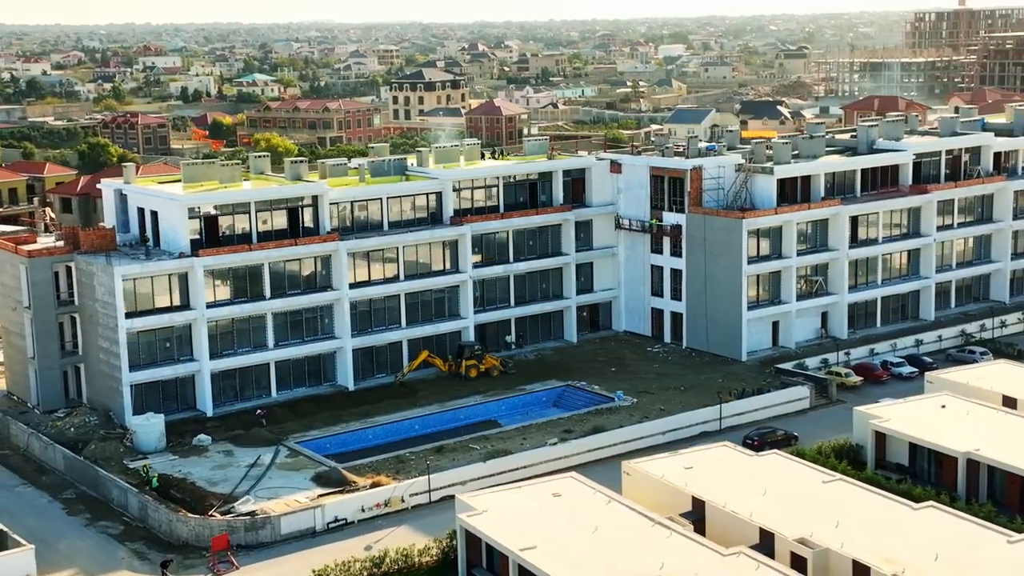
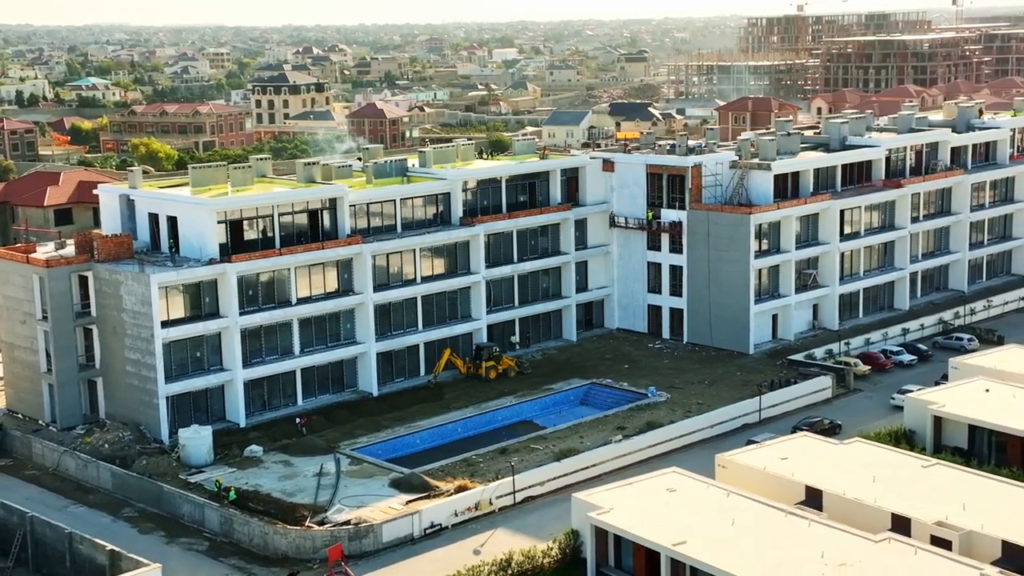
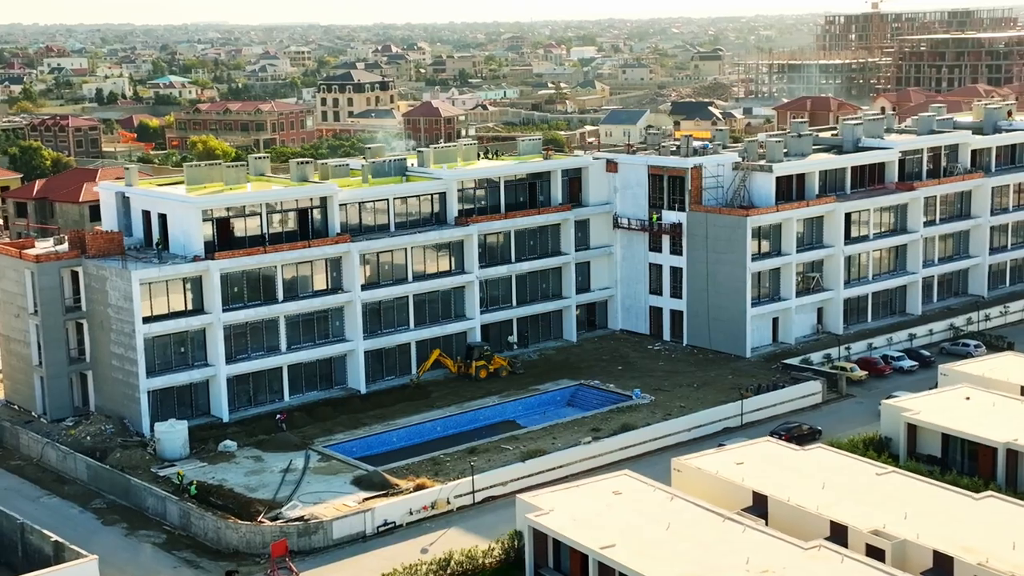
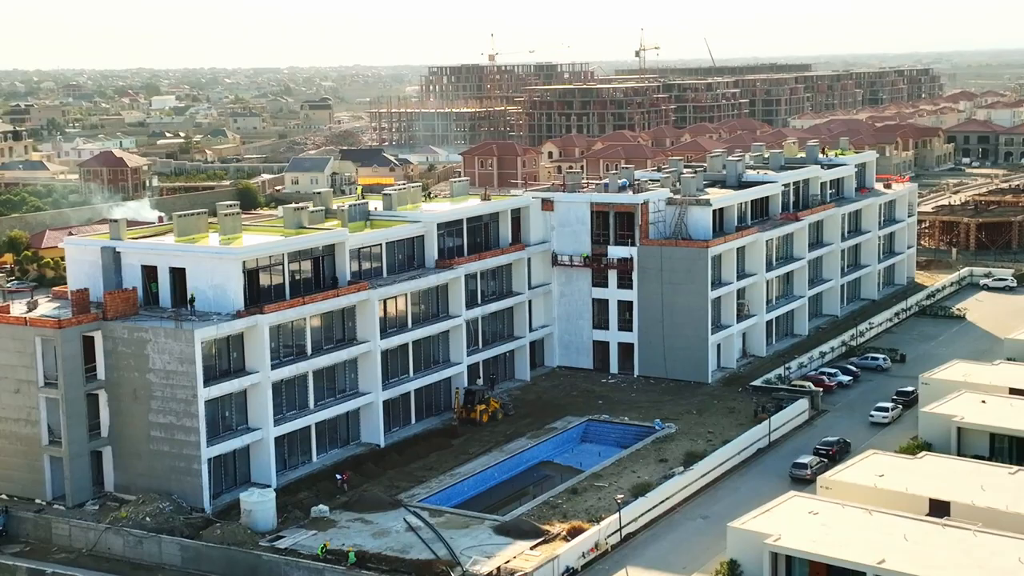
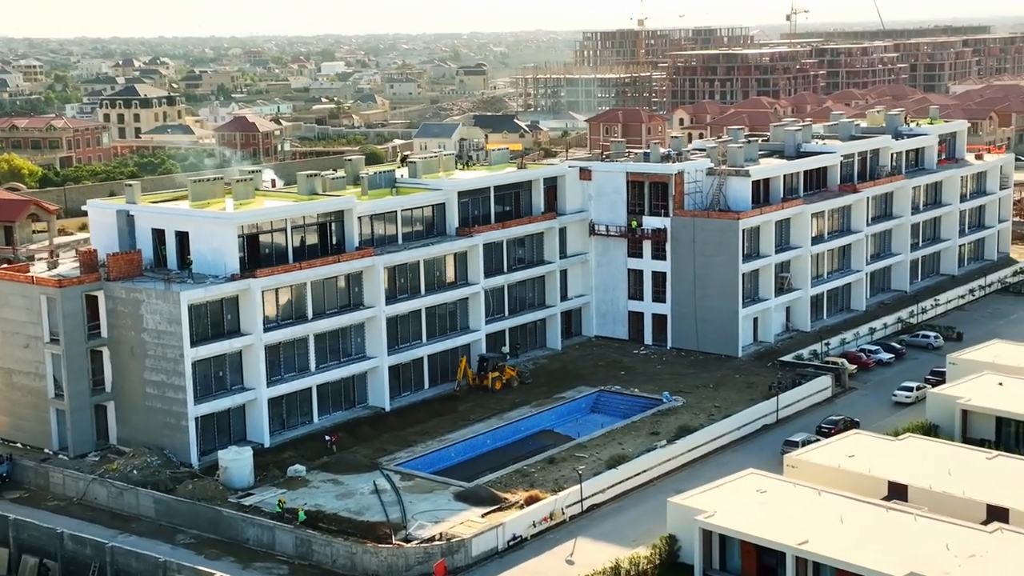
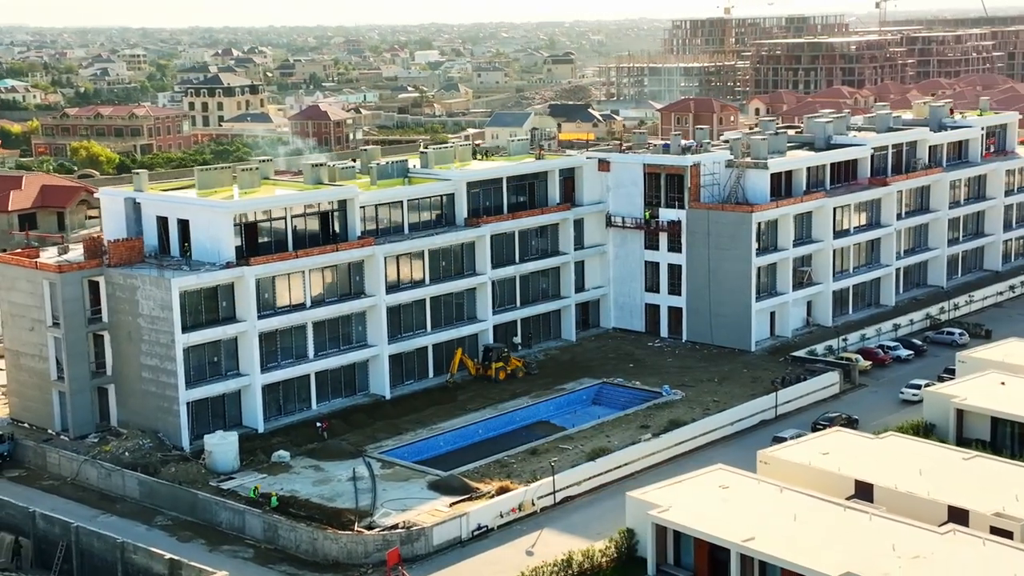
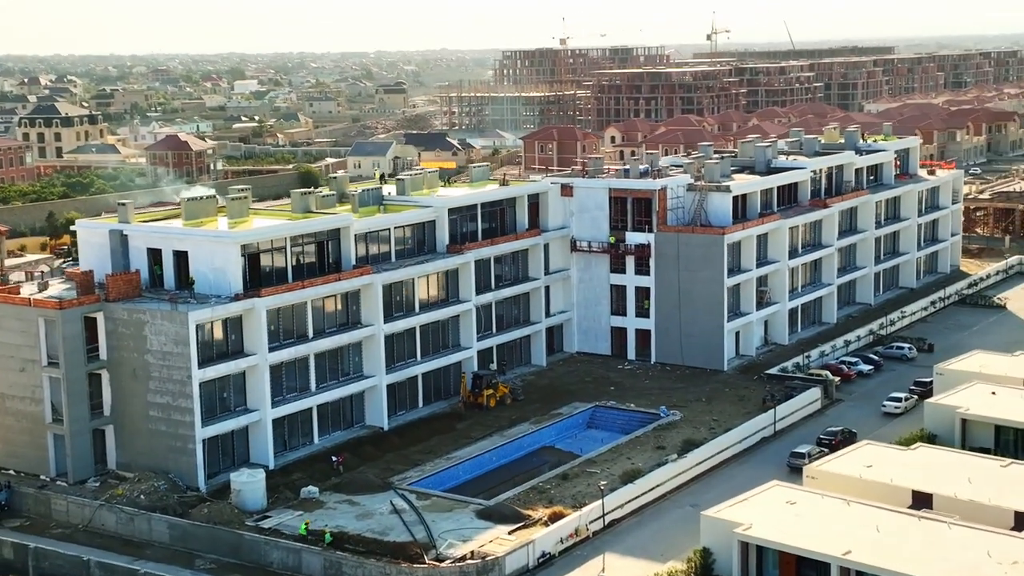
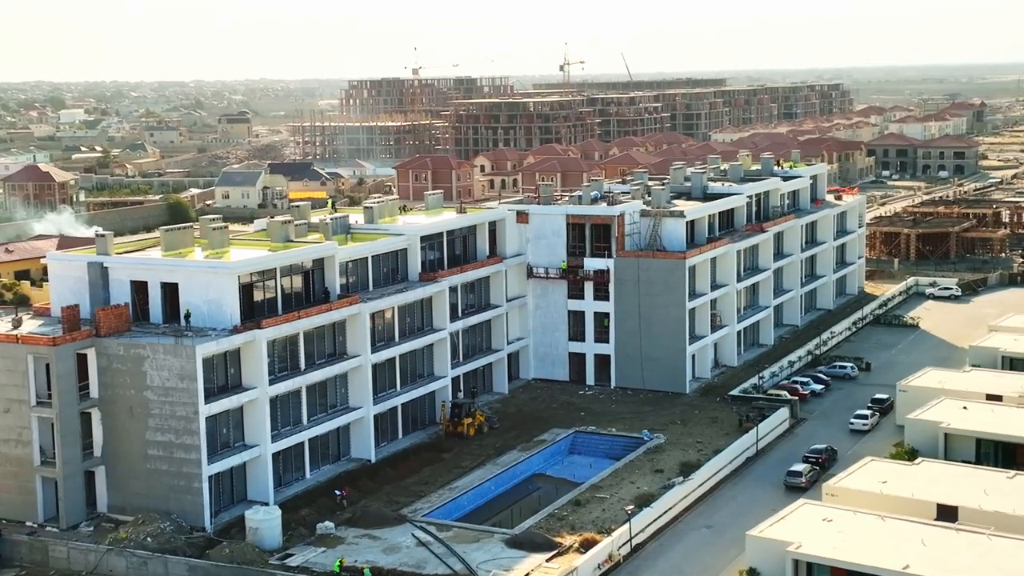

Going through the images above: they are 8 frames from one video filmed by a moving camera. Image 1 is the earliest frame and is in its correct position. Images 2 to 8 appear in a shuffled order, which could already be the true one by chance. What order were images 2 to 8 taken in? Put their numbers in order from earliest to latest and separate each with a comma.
3, 2, 6, 5, 7, 4, 8
